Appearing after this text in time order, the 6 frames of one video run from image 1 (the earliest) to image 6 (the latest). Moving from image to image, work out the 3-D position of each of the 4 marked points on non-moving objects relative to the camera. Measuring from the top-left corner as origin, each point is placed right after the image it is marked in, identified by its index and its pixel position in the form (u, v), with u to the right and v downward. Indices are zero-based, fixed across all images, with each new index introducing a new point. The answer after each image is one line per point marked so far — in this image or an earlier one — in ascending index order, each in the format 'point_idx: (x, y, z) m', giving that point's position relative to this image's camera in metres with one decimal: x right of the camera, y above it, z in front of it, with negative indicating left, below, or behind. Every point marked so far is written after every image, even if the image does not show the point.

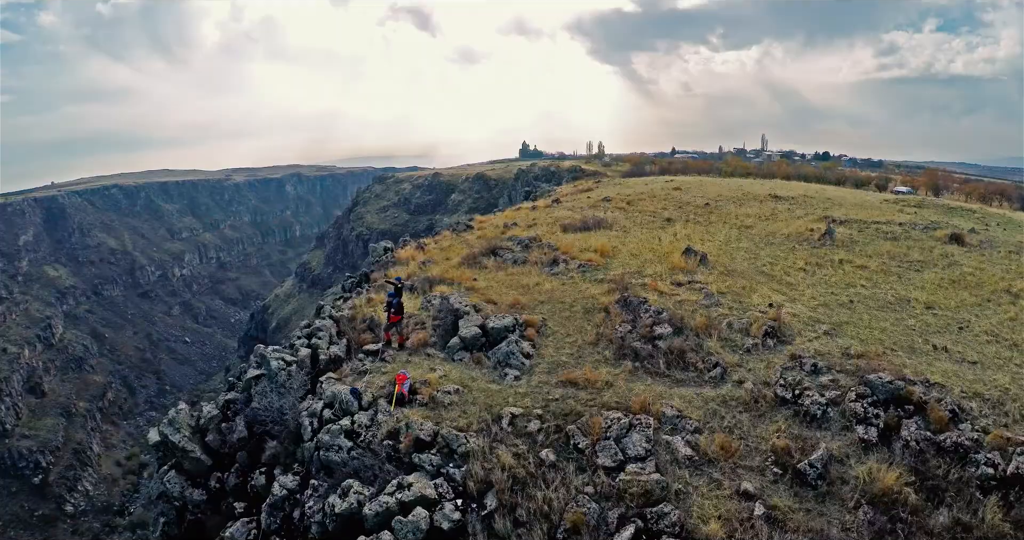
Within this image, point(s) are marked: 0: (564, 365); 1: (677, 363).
0: (+1.4, -2.2, +12.1) m
1: (+3.8, -2.0, +11.7) m
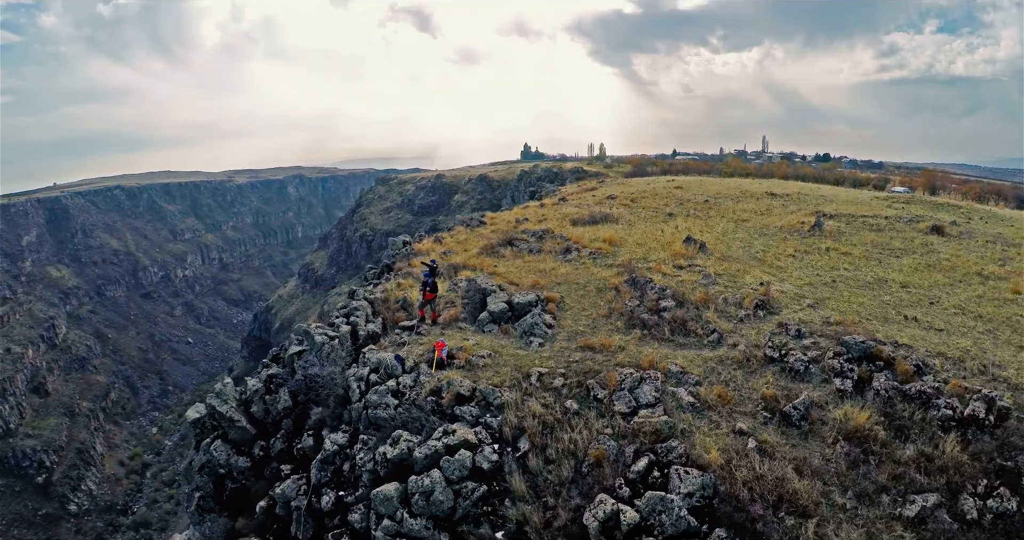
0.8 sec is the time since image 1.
0: (+2.0, -1.7, +13.7) m
1: (+4.5, -1.5, +13.3) m
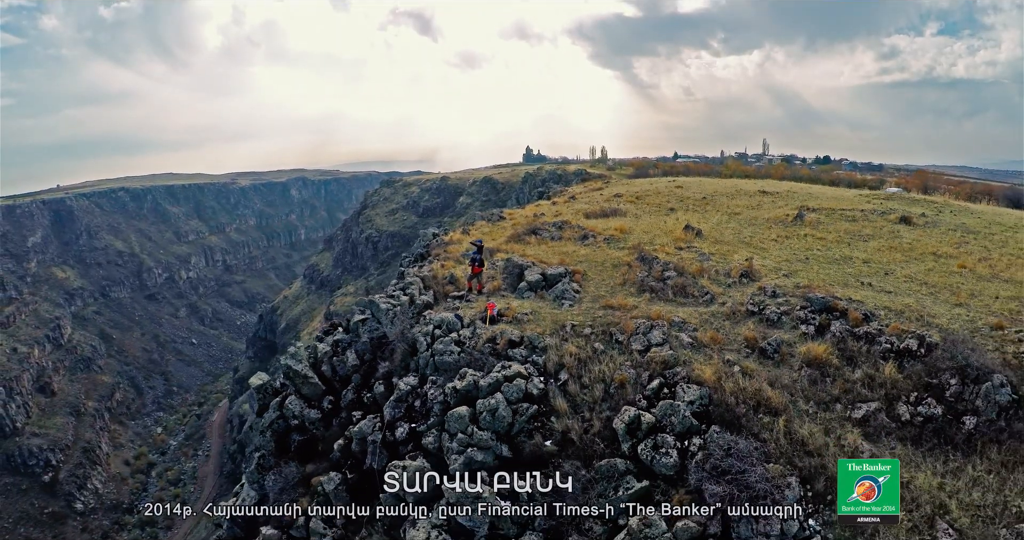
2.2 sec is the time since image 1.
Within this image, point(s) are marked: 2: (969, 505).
0: (+3.2, -0.9, +16.9) m
1: (+5.6, -0.7, +16.4) m
2: (+9.4, -4.8, +9.8) m
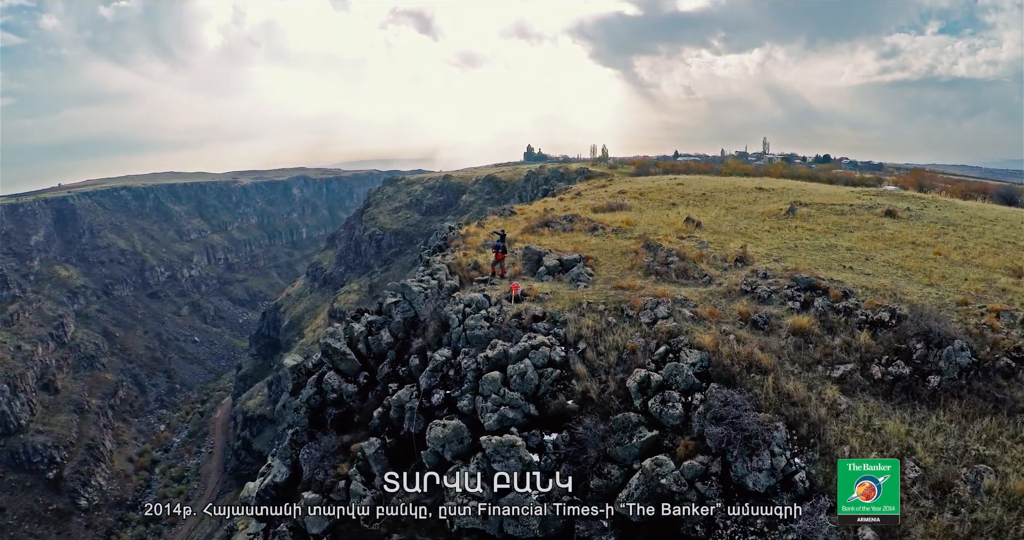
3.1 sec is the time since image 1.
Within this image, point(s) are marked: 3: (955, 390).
0: (+3.9, -0.3, +18.8) m
1: (+6.4, -0.2, +18.4) m
2: (+10.2, -4.3, +11.7) m
3: (+11.7, -3.2, +12.9) m
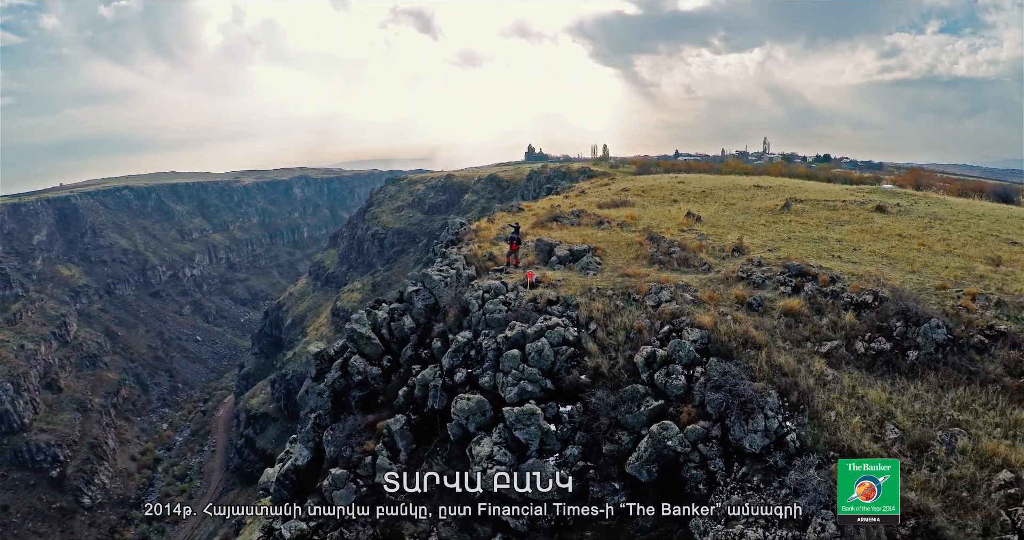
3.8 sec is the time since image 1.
0: (+4.5, +0.1, +20.3) m
1: (+7.0, +0.2, +19.9) m
2: (+10.8, -3.9, +13.2) m
3: (+12.3, -2.7, +14.4) m
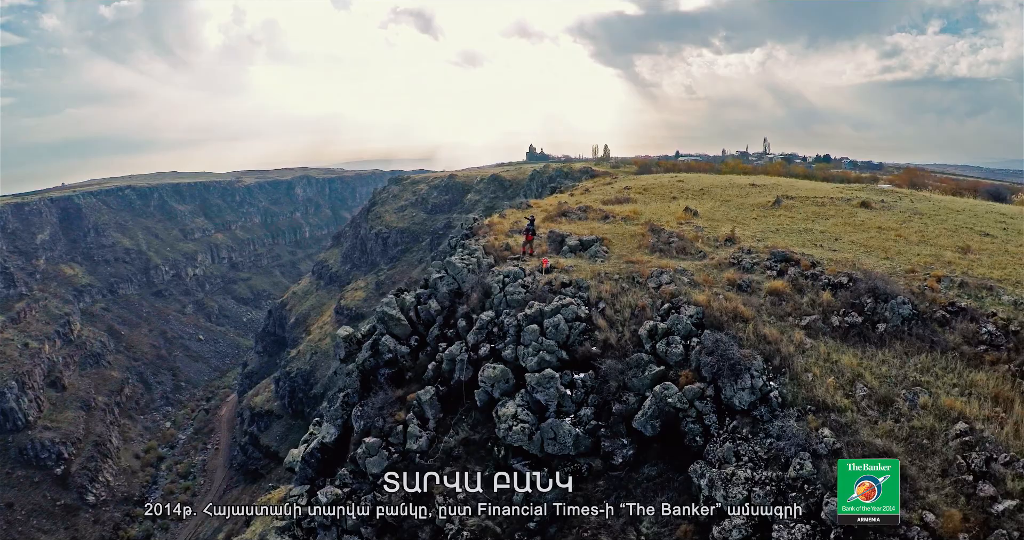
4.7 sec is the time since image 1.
0: (+5.3, +0.6, +22.6) m
1: (+7.7, +0.8, +22.2) m
2: (+11.5, -3.3, +15.5) m
3: (+13.0, -2.2, +16.7) m
